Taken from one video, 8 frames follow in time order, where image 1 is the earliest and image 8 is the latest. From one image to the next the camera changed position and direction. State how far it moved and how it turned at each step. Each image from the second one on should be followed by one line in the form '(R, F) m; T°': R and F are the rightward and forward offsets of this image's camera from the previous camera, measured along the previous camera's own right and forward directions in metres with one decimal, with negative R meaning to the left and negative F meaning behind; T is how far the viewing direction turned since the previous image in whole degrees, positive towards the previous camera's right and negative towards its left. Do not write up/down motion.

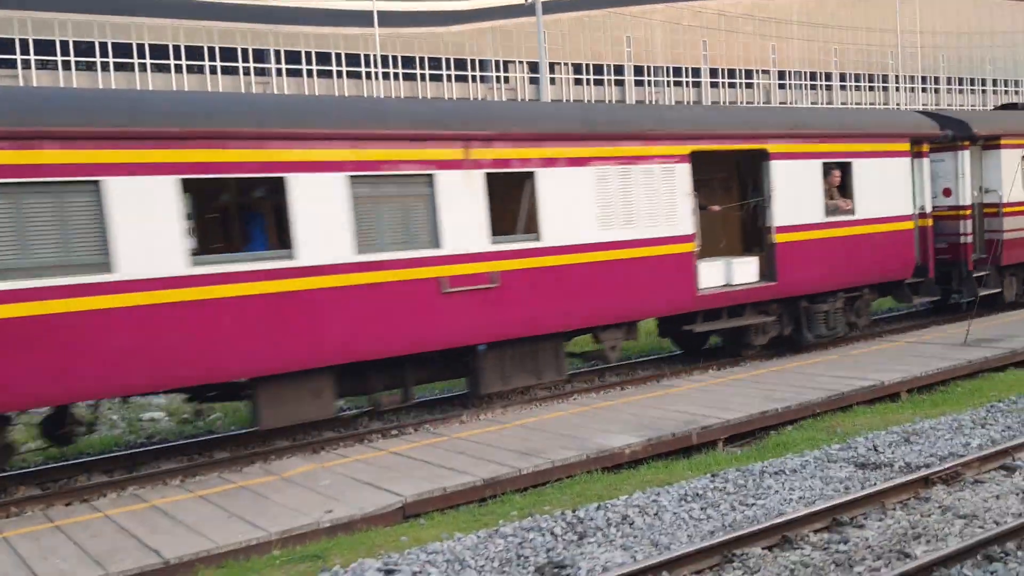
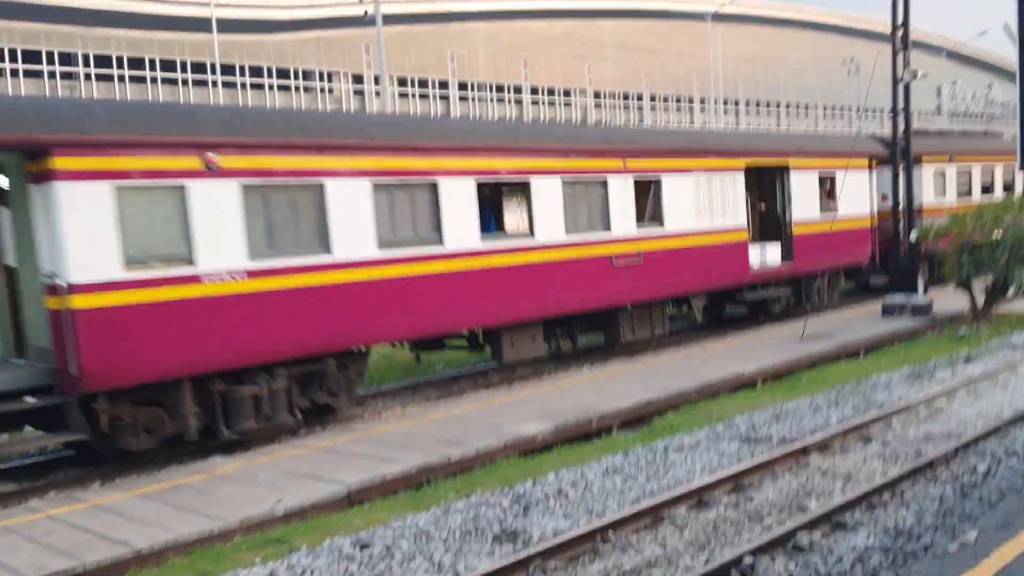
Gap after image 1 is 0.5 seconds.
(-0.8, -0.5) m; +11°
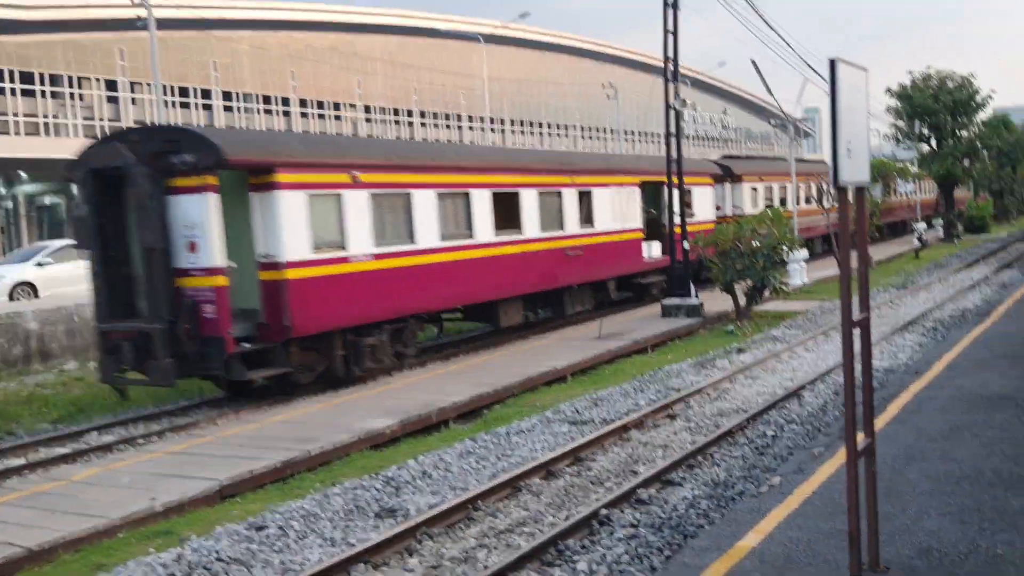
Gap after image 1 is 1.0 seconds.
(-0.7, -0.6) m; +14°
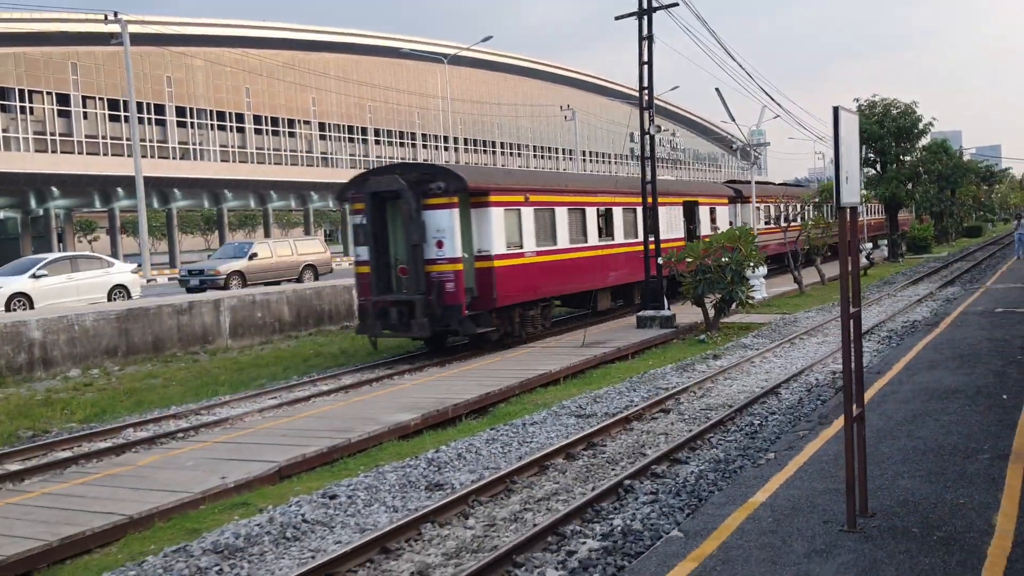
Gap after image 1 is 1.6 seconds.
(-0.6, -1.0) m; +3°
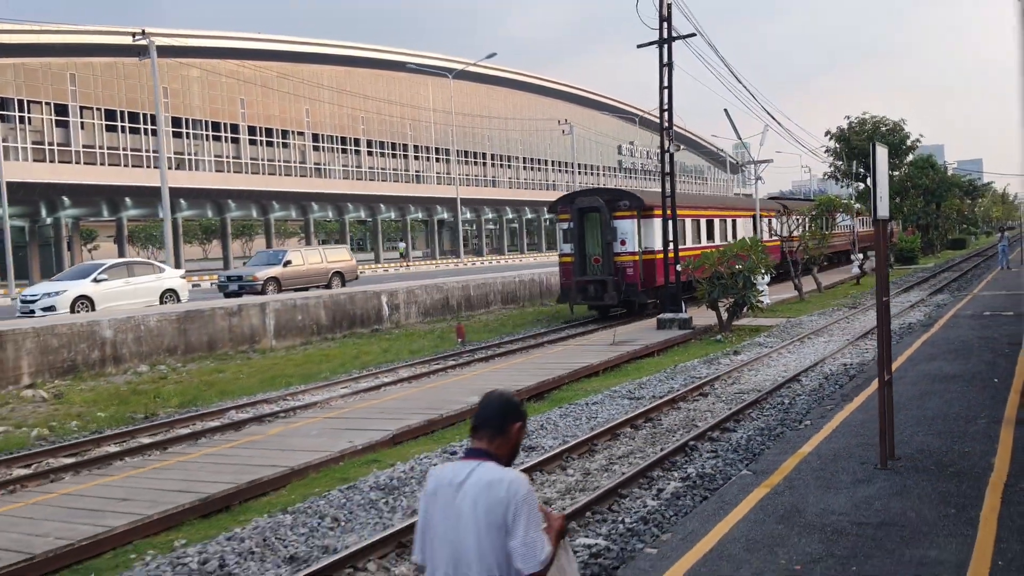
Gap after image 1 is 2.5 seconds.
(-0.8, -1.5) m; +1°
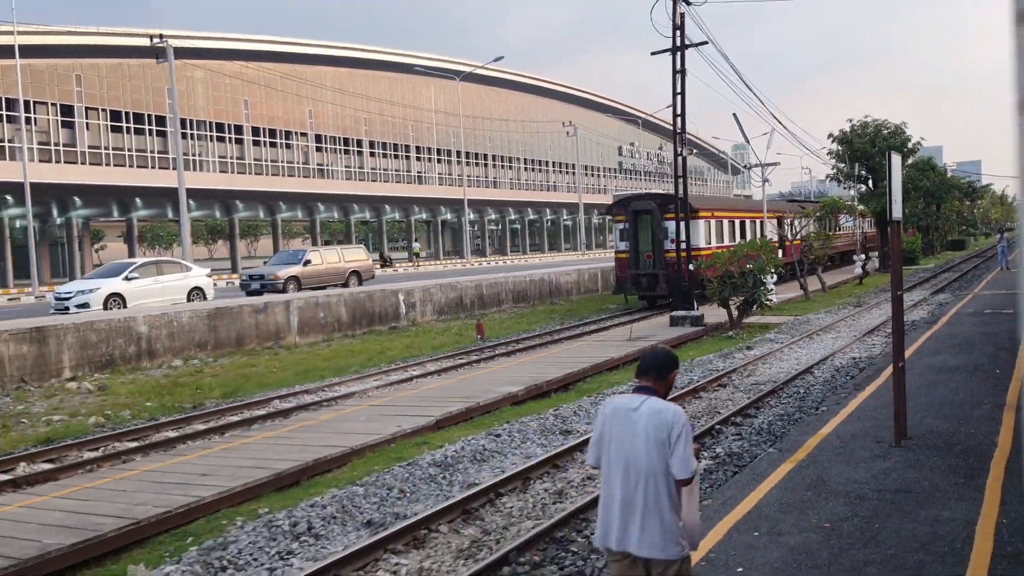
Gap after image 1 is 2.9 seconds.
(-0.4, -0.7) m; 0°
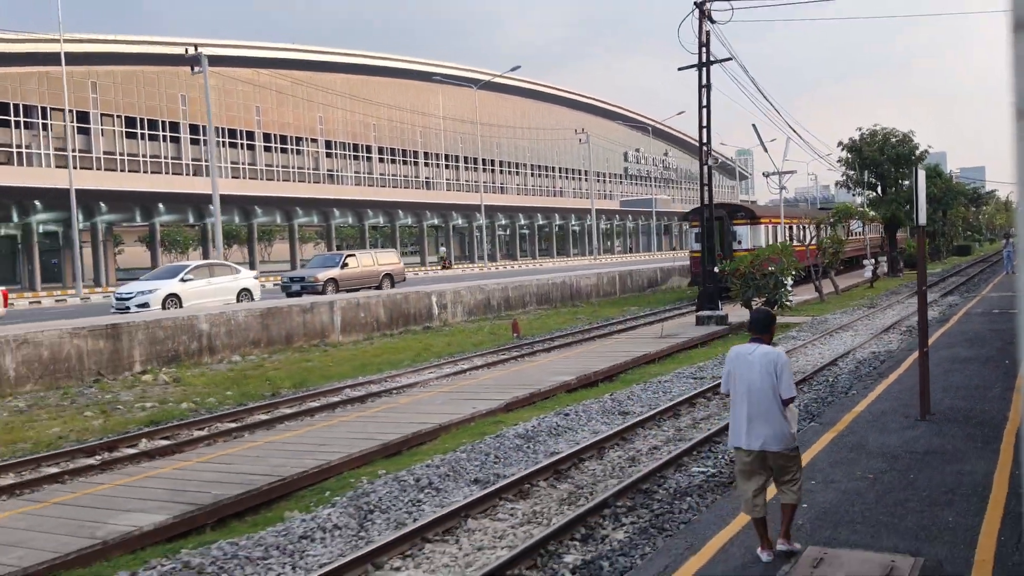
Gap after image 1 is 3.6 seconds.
(-0.7, -1.2) m; 0°
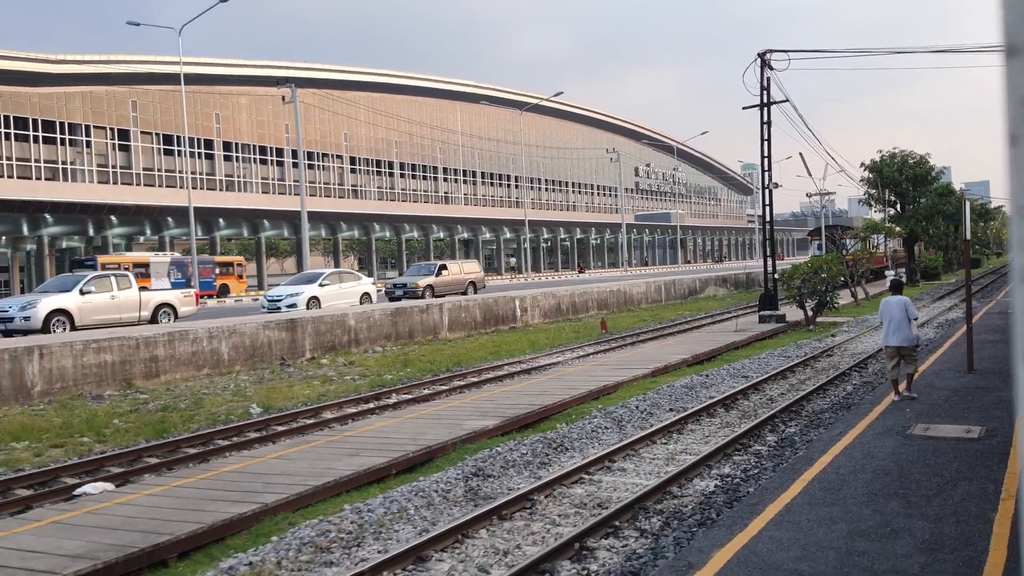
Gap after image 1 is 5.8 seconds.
(-2.1, -3.8) m; 0°
